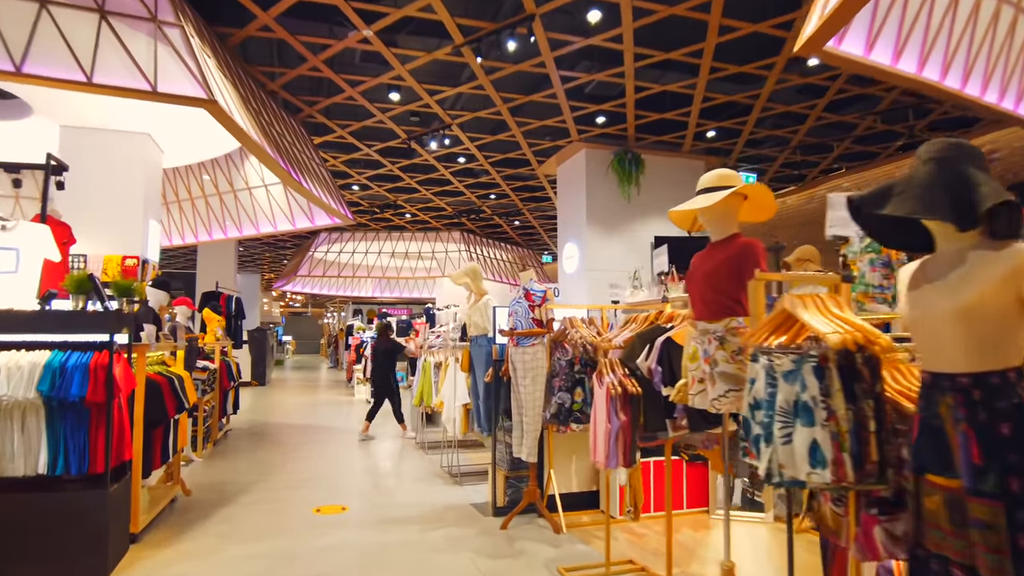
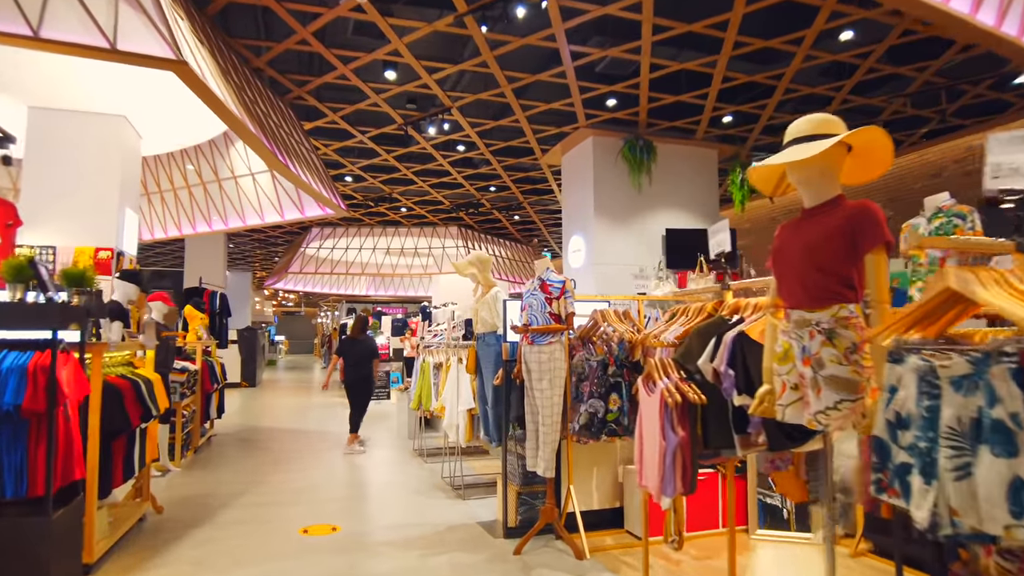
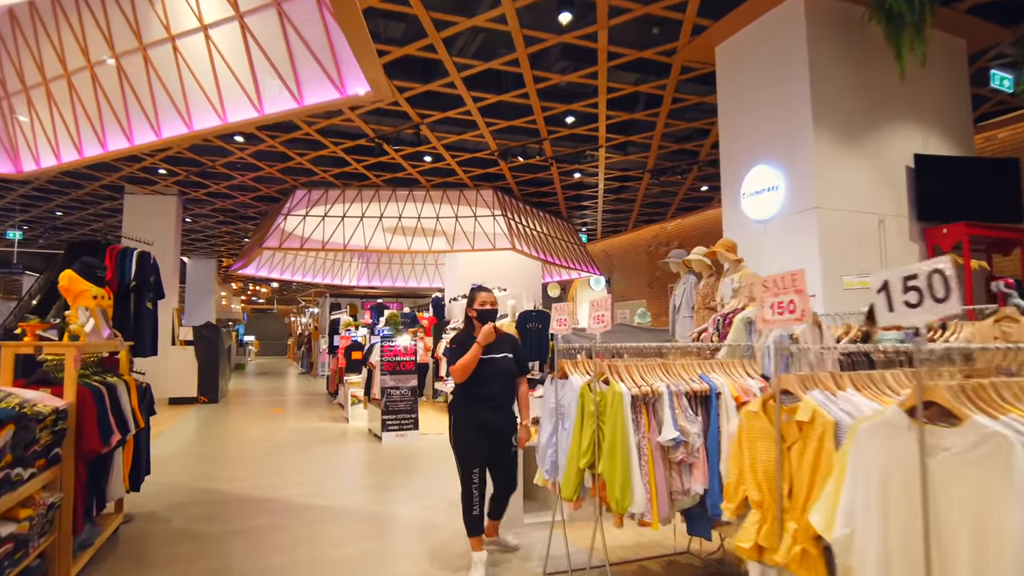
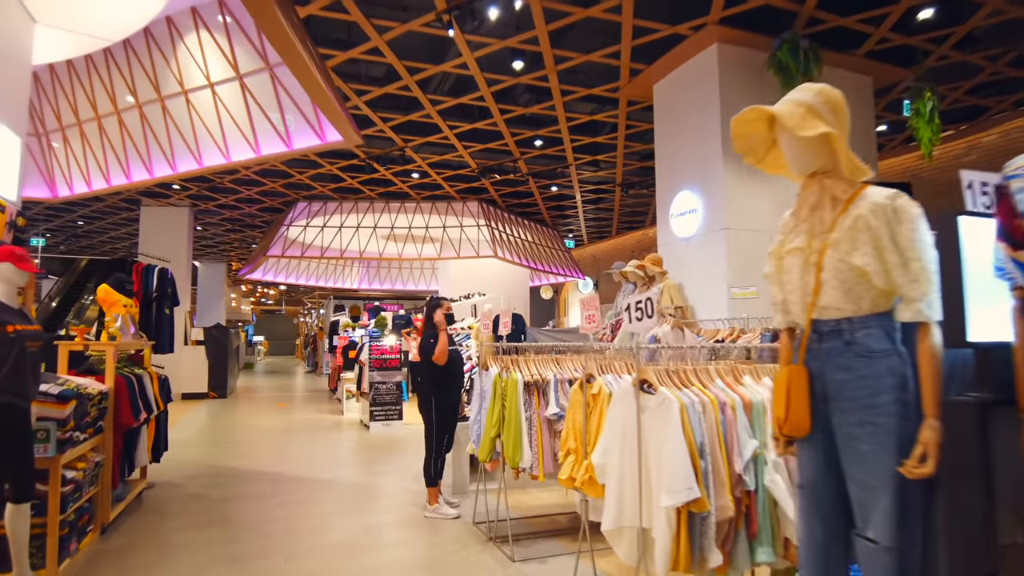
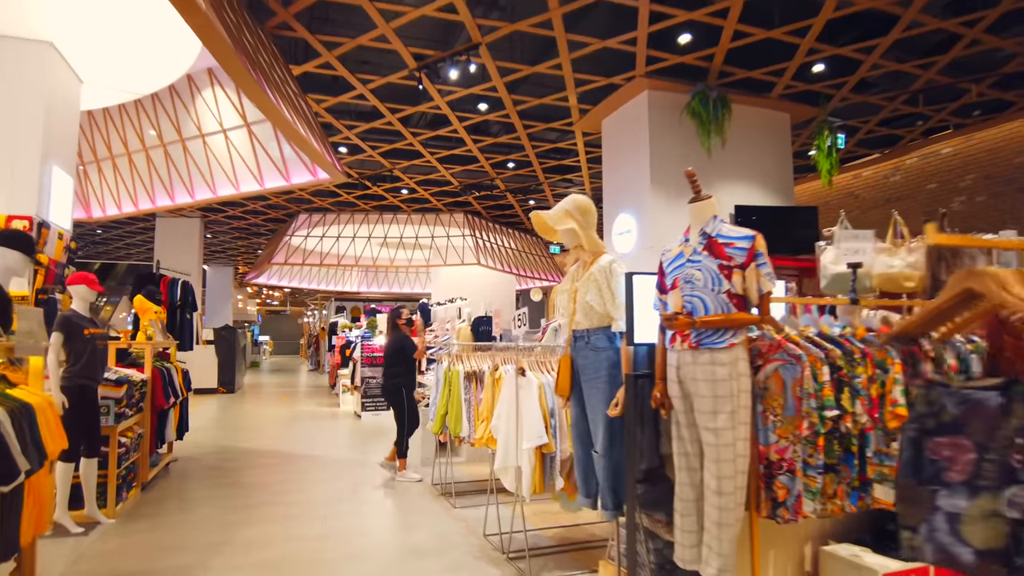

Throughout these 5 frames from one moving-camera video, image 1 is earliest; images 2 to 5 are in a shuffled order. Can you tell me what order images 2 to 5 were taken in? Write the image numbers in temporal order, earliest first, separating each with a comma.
2, 5, 4, 3
